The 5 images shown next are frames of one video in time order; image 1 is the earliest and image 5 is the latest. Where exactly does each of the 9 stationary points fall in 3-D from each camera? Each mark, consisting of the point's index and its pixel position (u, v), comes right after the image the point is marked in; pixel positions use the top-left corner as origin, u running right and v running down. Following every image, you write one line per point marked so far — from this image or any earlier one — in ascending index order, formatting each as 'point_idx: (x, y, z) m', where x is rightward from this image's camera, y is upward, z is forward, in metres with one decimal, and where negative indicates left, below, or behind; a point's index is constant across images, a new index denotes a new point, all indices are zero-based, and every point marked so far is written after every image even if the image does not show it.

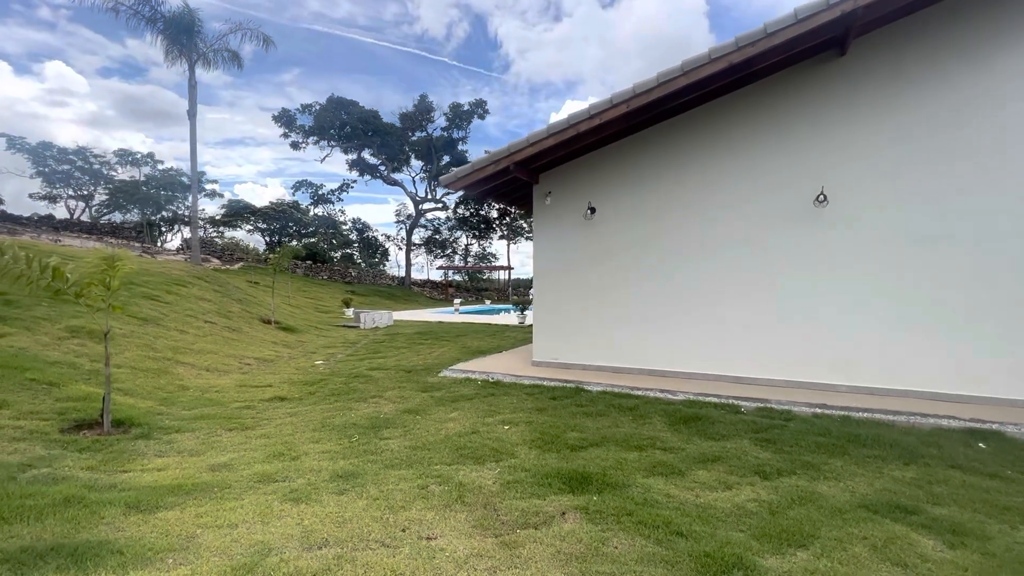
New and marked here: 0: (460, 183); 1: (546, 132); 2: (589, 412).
0: (-0.7, +1.3, +6.0) m
1: (+0.4, +1.8, +5.4) m
2: (+0.7, -1.2, +4.6) m
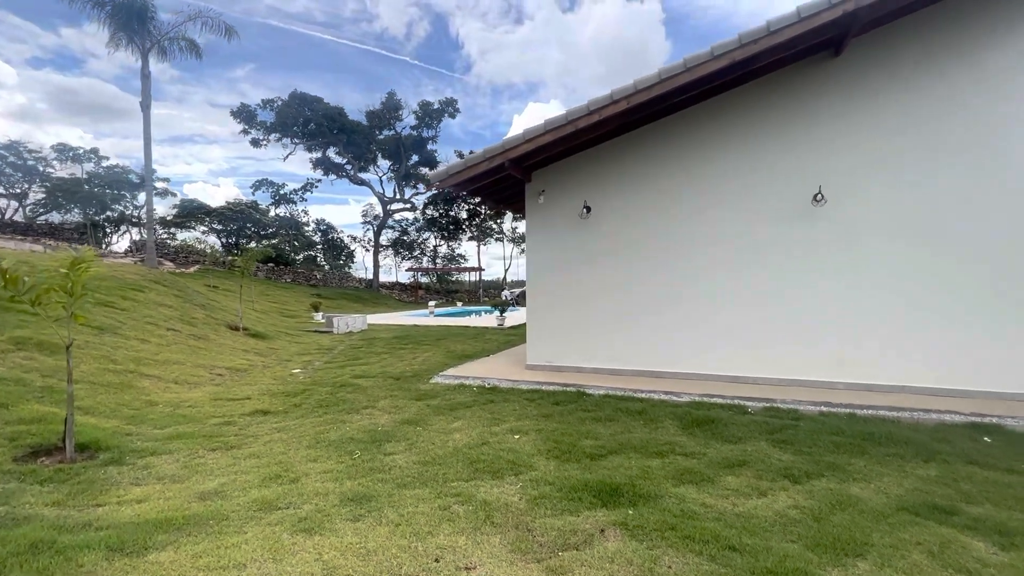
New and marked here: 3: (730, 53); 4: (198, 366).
0: (-0.7, +1.3, +5.7) m
1: (+0.4, +1.8, +5.3) m
2: (+0.8, -1.2, +4.4) m
3: (+2.2, +2.3, +4.7) m
4: (-4.1, -1.0, +6.1) m
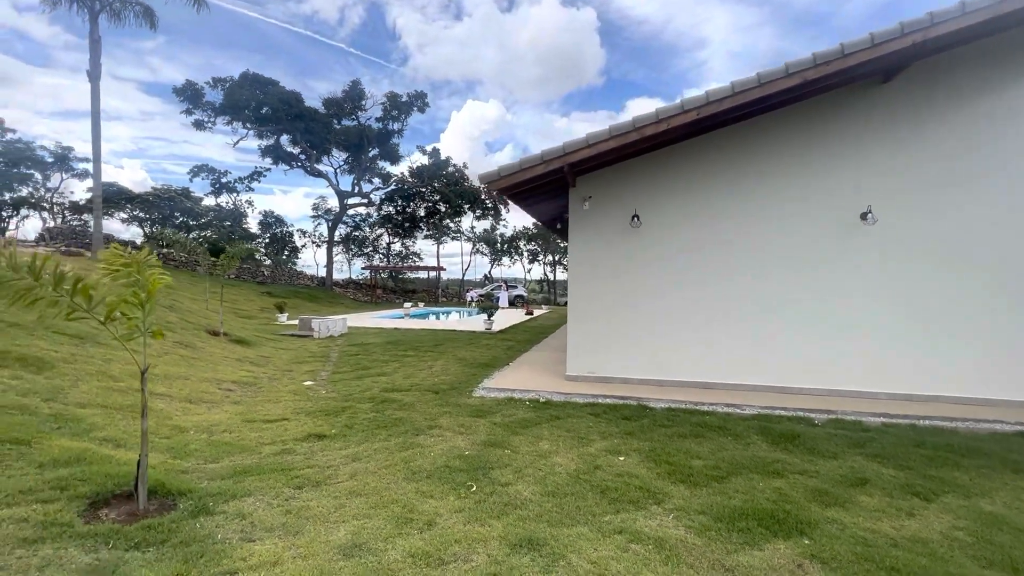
0: (-0.1, +1.2, +5.4) m
1: (+1.0, +1.7, +5.1) m
2: (+1.5, -1.3, +4.3) m
3: (+2.9, +2.2, +4.7) m
4: (-3.5, -1.1, +5.4) m
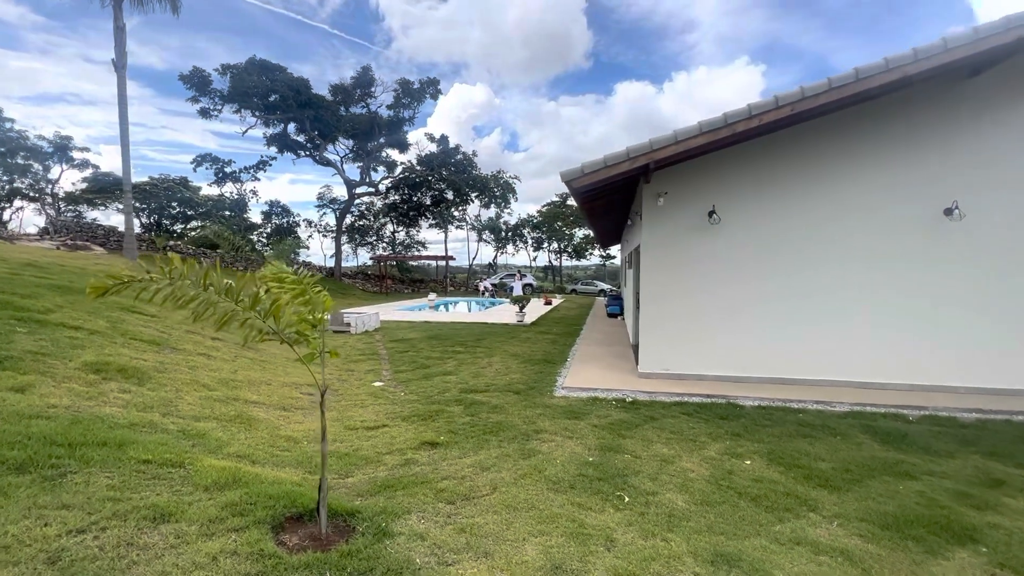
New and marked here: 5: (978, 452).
0: (+0.8, +1.2, +5.3) m
1: (+2.0, +1.7, +5.0) m
2: (+2.5, -1.3, +4.4) m
3: (+3.9, +2.2, +4.7) m
4: (-2.6, -1.1, +5.3) m
5: (+3.9, -1.4, +4.0) m
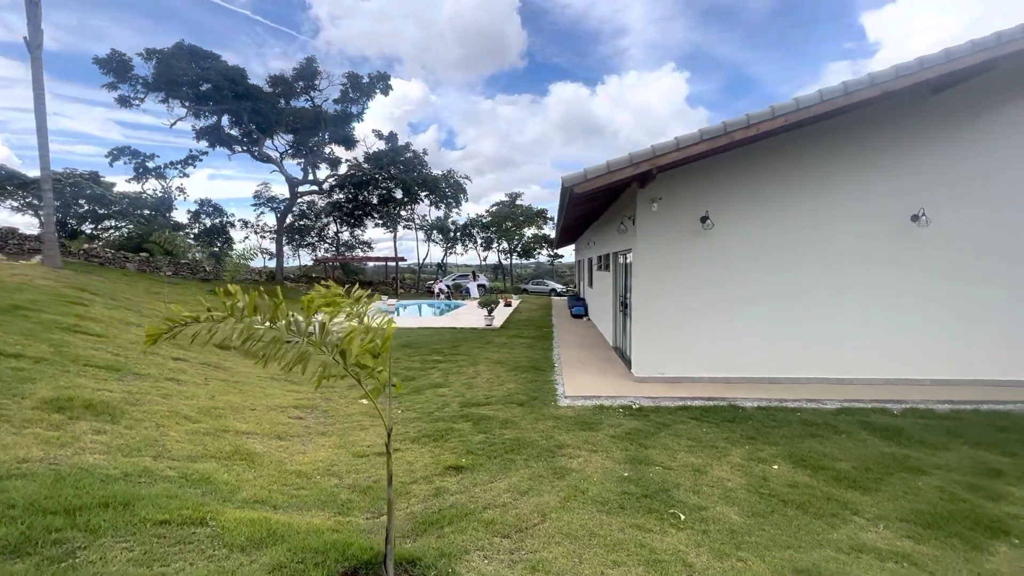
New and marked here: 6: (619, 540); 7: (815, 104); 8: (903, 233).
0: (+0.9, +1.1, +5.2) m
1: (+2.0, +1.6, +5.1) m
2: (+2.7, -1.4, +4.5) m
3: (+3.9, +2.2, +5.0) m
4: (-2.5, -1.2, +4.8) m
5: (+4.1, -1.4, +4.3) m
6: (+0.6, -1.5, +2.8) m
7: (+3.2, +2.0, +5.0) m
8: (+4.9, +0.7, +6.0) m
